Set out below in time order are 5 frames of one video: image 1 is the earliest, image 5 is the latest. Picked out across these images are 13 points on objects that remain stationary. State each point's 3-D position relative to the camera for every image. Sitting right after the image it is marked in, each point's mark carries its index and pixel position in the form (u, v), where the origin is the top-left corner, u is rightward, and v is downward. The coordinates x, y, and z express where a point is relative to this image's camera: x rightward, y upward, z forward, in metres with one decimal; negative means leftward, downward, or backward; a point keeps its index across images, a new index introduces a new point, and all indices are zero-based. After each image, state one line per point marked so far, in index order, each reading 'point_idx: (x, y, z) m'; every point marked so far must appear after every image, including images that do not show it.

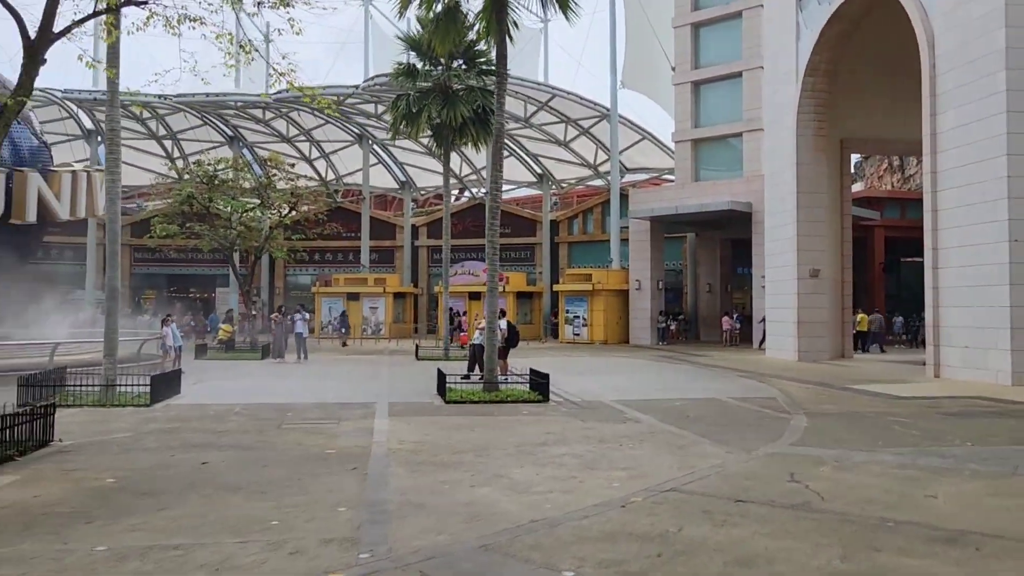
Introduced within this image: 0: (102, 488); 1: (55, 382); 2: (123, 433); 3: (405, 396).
0: (-3.6, -1.8, +7.4) m
1: (-7.9, -1.7, +14.5) m
2: (-5.1, -1.9, +11.1) m
3: (-2.0, -2.0, +15.6) m
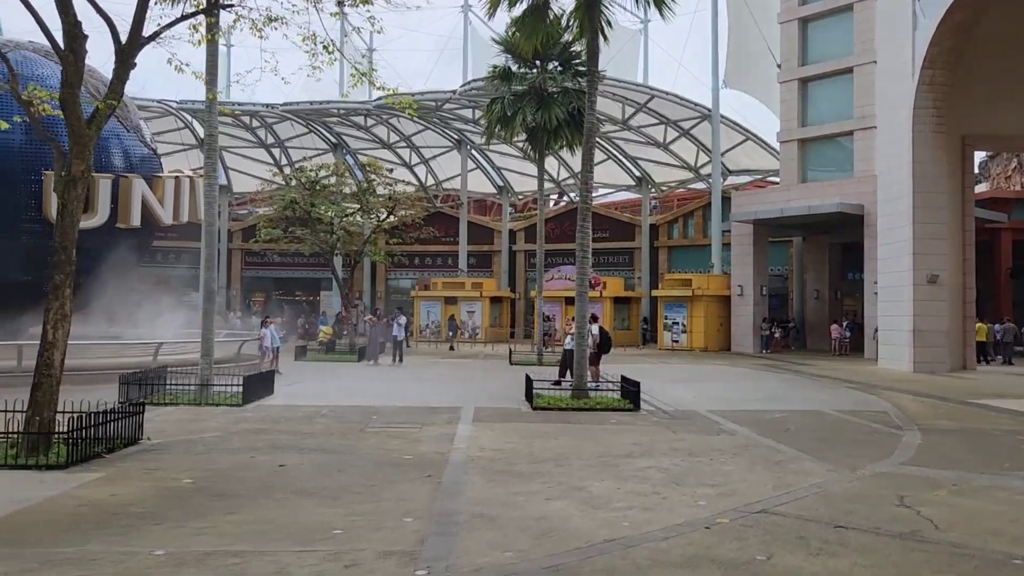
0: (-2.9, -1.8, +7.4) m
1: (-6.3, -1.7, +14.9) m
2: (-4.0, -1.9, +11.2) m
3: (-0.3, -2.1, +15.4) m
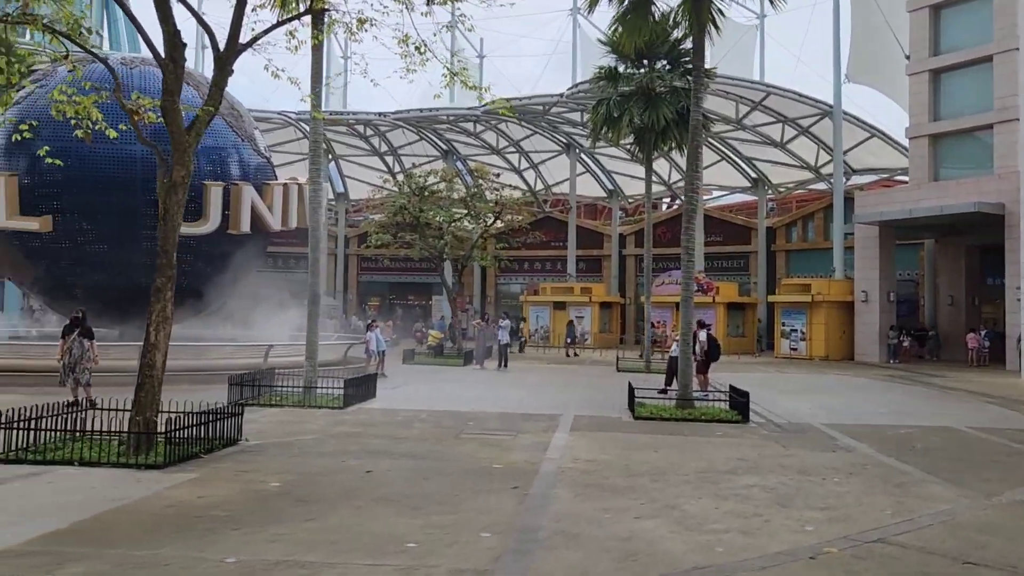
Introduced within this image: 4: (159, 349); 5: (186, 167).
0: (-2.2, -1.8, +7.3) m
1: (-4.5, -1.7, +15.3) m
2: (-2.7, -2.0, +11.3) m
3: (+1.5, -2.2, +14.9) m
4: (-3.8, -0.7, +9.1) m
5: (-3.5, +1.3, +9.1) m
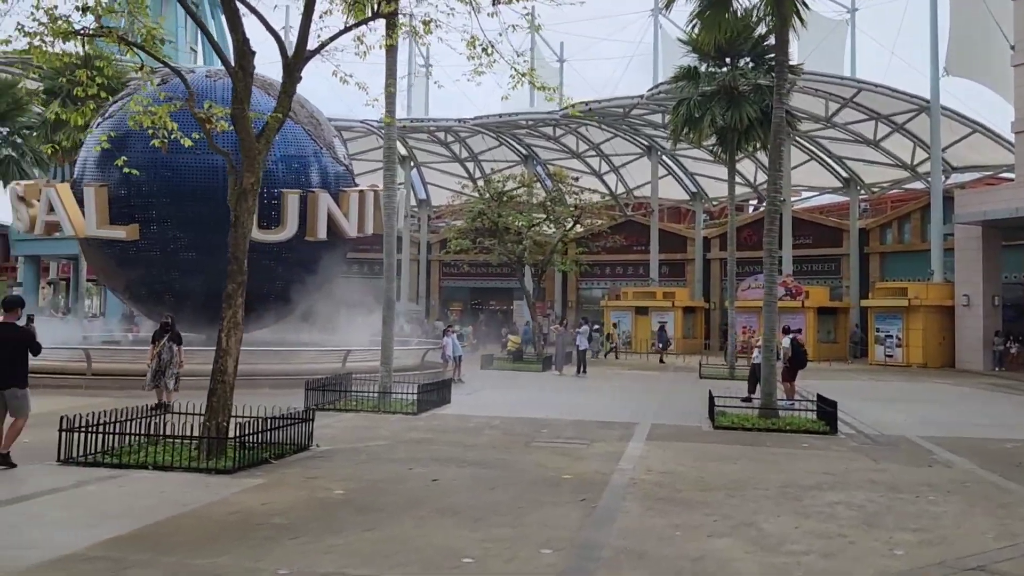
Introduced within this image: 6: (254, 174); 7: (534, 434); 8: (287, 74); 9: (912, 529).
0: (-1.6, -1.8, +7.3) m
1: (-3.1, -1.8, +15.4) m
2: (-1.8, -2.0, +11.3) m
3: (+2.8, -2.2, +14.5) m
4: (-3.1, -0.7, +9.1) m
5: (-2.8, +1.2, +9.1) m
6: (-2.8, +1.2, +9.1) m
7: (+0.3, -2.1, +12.1) m
8: (-2.5, +2.4, +9.3) m
9: (+3.2, -1.9, +6.7) m
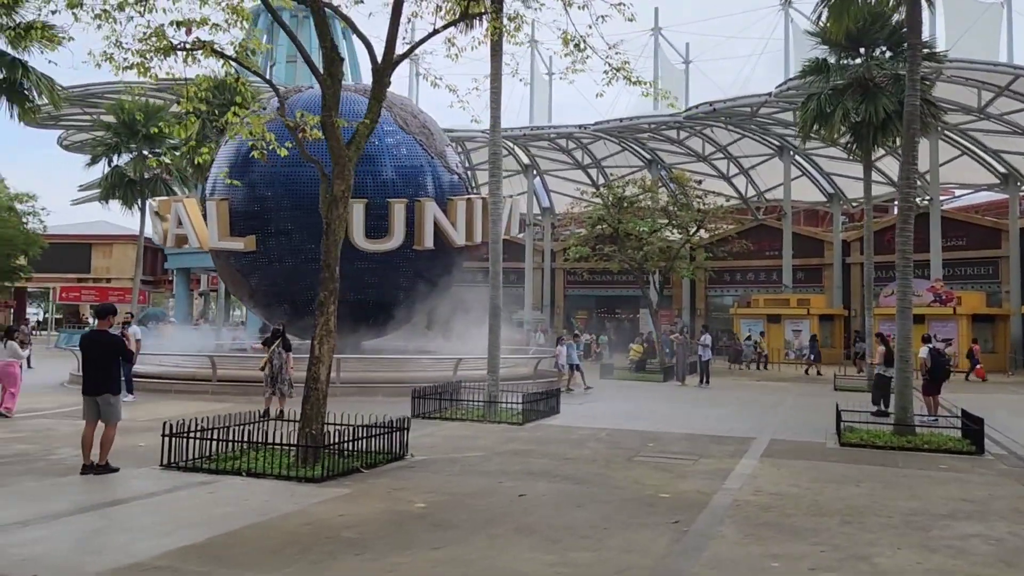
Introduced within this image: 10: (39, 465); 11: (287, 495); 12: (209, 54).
0: (-0.9, -1.9, +7.0) m
1: (-1.2, -2.0, +15.3) m
2: (-0.4, -2.1, +11.0) m
3: (+4.6, -2.3, +13.4) m
4: (-2.1, -0.8, +9.1) m
5: (-1.8, +1.2, +9.1) m
6: (-1.8, +1.2, +9.1) m
7: (+1.7, -2.2, +11.5) m
8: (-1.5, +2.3, +9.2) m
9: (+3.7, -1.9, +5.7) m
10: (-5.1, -1.9, +9.0) m
11: (-2.1, -1.9, +7.7) m
12: (-3.2, +2.5, +8.9) m
